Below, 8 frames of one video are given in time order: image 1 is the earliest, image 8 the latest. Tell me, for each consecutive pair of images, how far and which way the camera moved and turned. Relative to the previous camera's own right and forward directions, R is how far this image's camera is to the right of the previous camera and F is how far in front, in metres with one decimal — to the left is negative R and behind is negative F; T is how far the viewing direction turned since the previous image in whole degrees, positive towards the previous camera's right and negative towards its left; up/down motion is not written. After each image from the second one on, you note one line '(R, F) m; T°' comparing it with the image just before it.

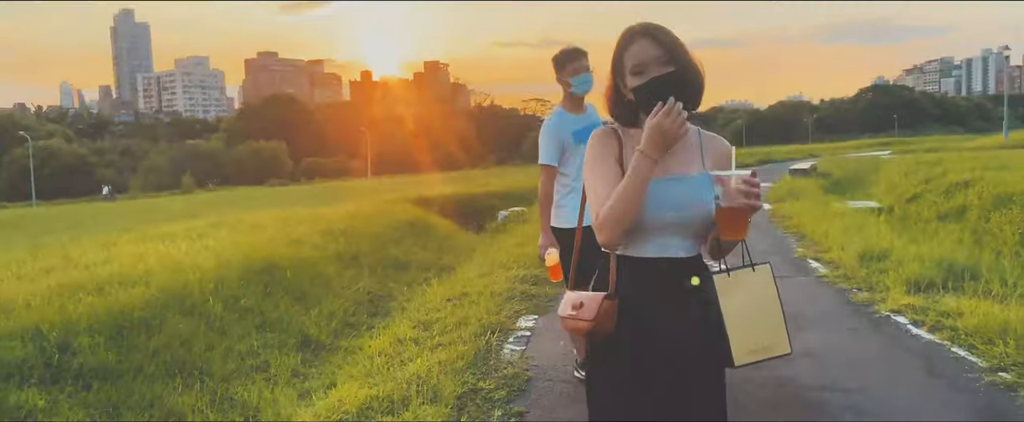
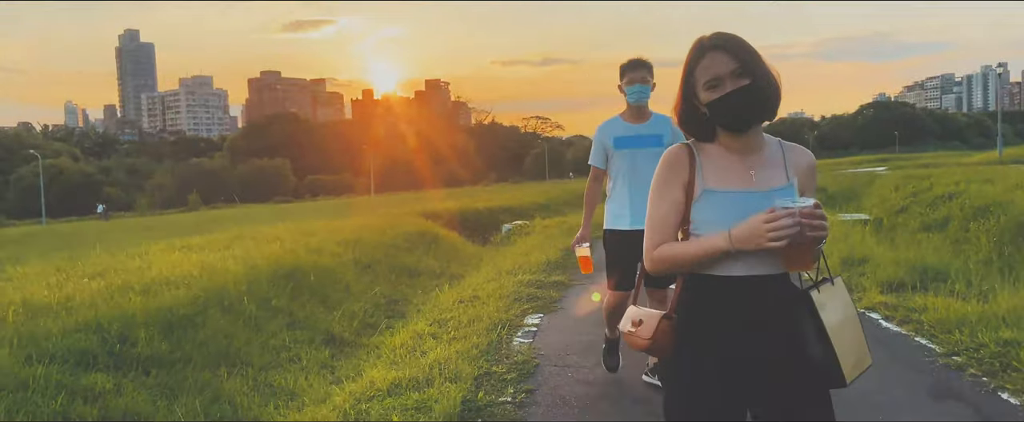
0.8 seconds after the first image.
(0.0, -0.6) m; 0°
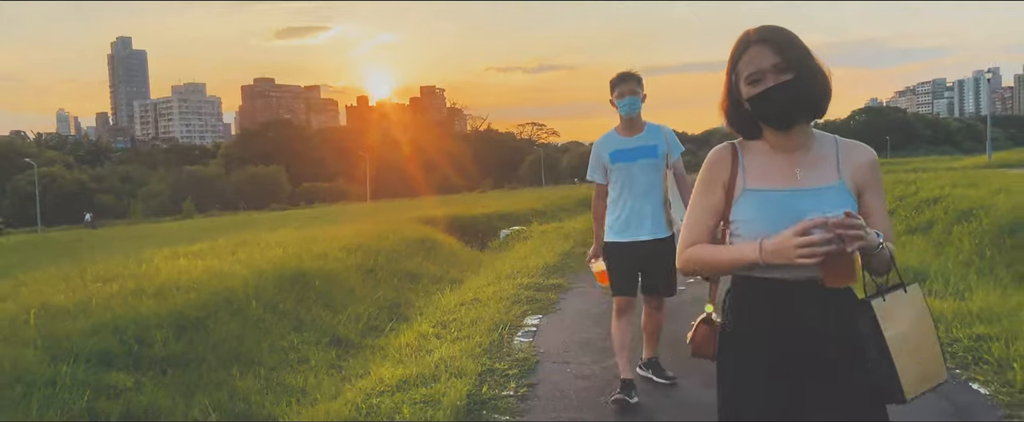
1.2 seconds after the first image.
(0.0, -0.3) m; 0°
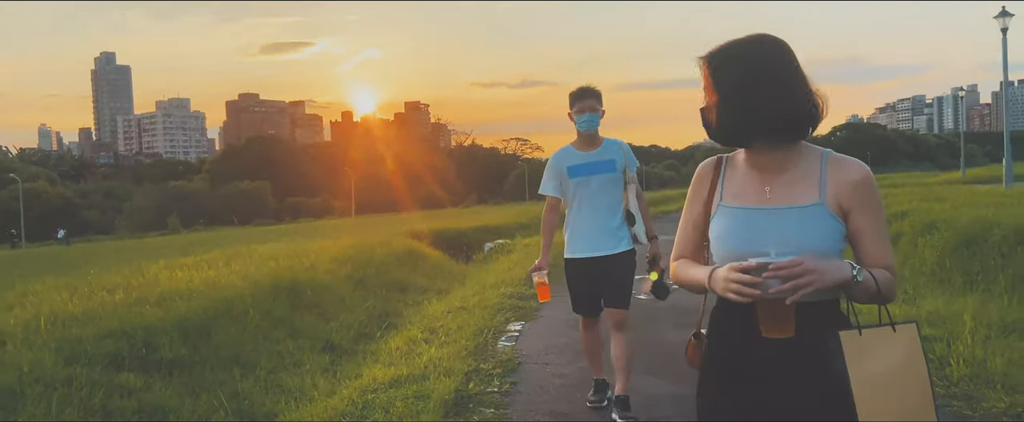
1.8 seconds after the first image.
(0.0, -0.4) m; +1°
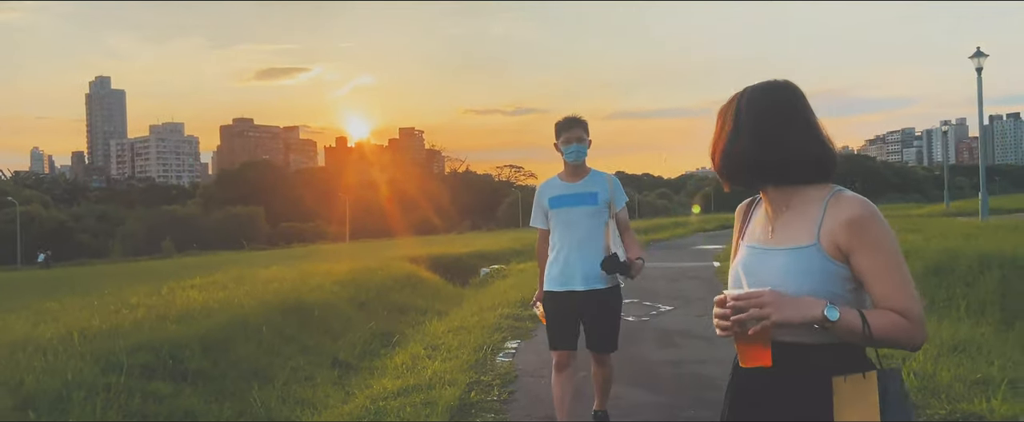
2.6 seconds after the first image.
(0.0, -0.6) m; +1°
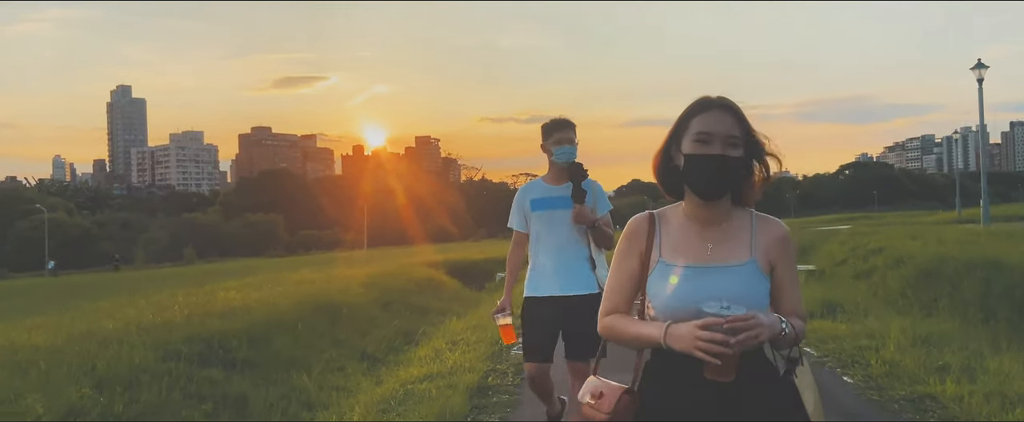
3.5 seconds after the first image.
(0.0, -0.7) m; -1°
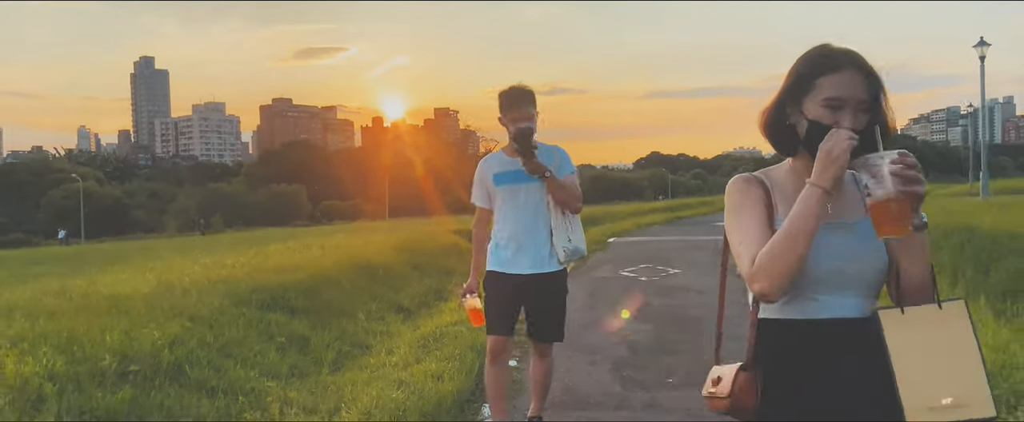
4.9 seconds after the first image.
(0.0, -1.0) m; -1°
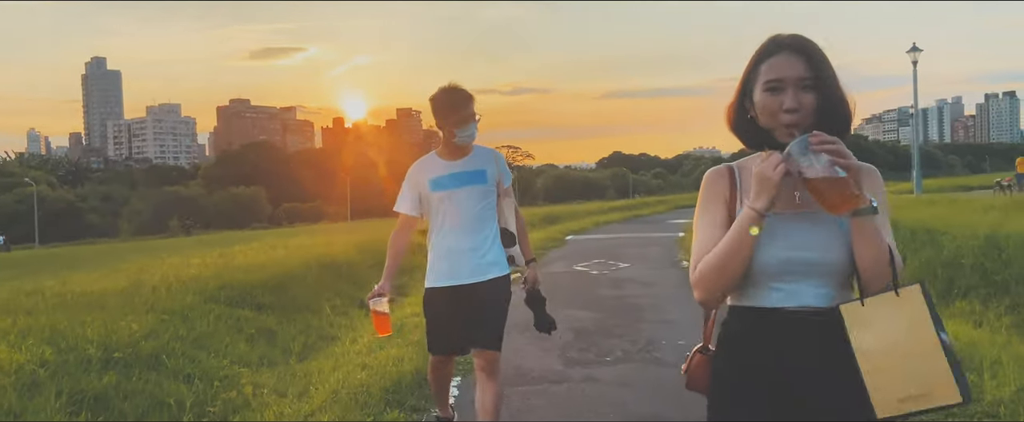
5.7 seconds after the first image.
(+0.1, -0.5) m; +3°
